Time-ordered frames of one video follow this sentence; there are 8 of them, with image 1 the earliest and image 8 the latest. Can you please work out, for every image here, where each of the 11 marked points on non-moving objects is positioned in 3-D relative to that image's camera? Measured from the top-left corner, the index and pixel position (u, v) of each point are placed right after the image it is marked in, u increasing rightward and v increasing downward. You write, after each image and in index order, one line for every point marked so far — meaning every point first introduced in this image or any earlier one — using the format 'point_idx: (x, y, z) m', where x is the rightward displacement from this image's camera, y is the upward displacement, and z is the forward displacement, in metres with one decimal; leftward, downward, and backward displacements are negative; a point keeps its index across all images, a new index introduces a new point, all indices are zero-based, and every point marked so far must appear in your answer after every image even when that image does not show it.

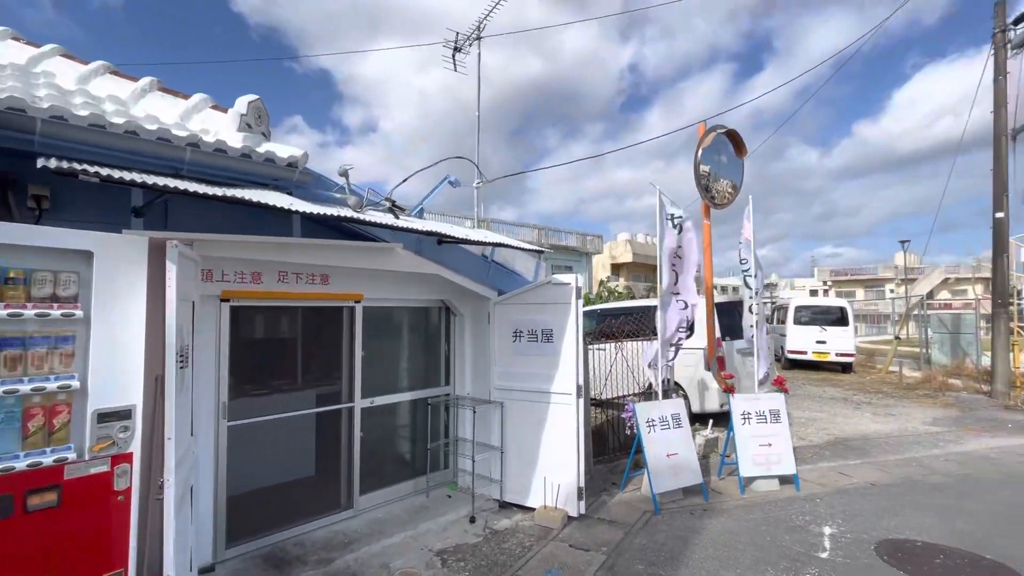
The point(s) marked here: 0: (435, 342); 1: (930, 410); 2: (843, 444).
0: (-0.9, -0.6, +5.4) m
1: (+8.6, -2.5, +9.7) m
2: (+5.0, -2.4, +7.3) m
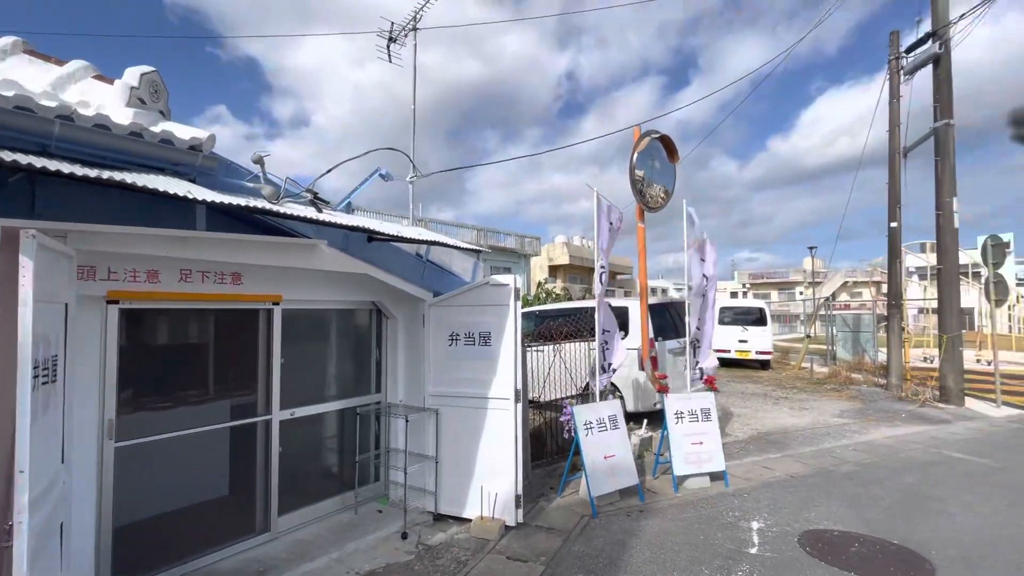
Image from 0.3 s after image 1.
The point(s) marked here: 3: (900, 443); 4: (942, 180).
0: (-1.6, -0.6, +5.1) m
1: (+7.2, -2.6, +10.6) m
2: (+4.1, -2.4, +7.6) m
3: (+6.1, -2.4, +7.4) m
4: (+9.4, +2.4, +10.4) m
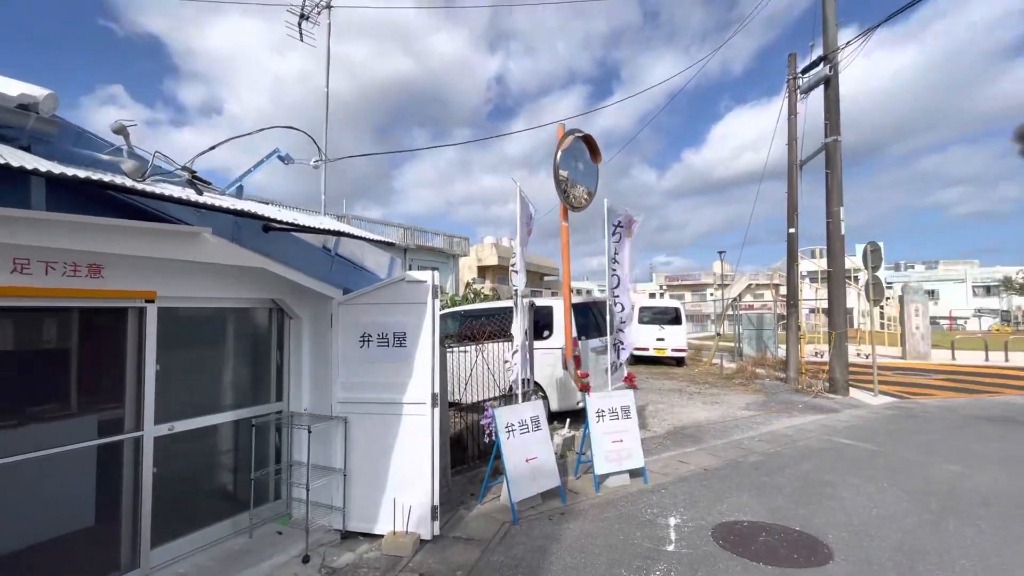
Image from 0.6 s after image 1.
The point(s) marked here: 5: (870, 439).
0: (-2.4, -0.6, +4.5) m
1: (+5.5, -2.6, +11.3) m
2: (+2.8, -2.4, +7.9) m
3: (+4.8, -2.4, +8.0) m
4: (+7.7, +2.4, +11.4) m
5: (+5.7, -2.4, +7.6) m
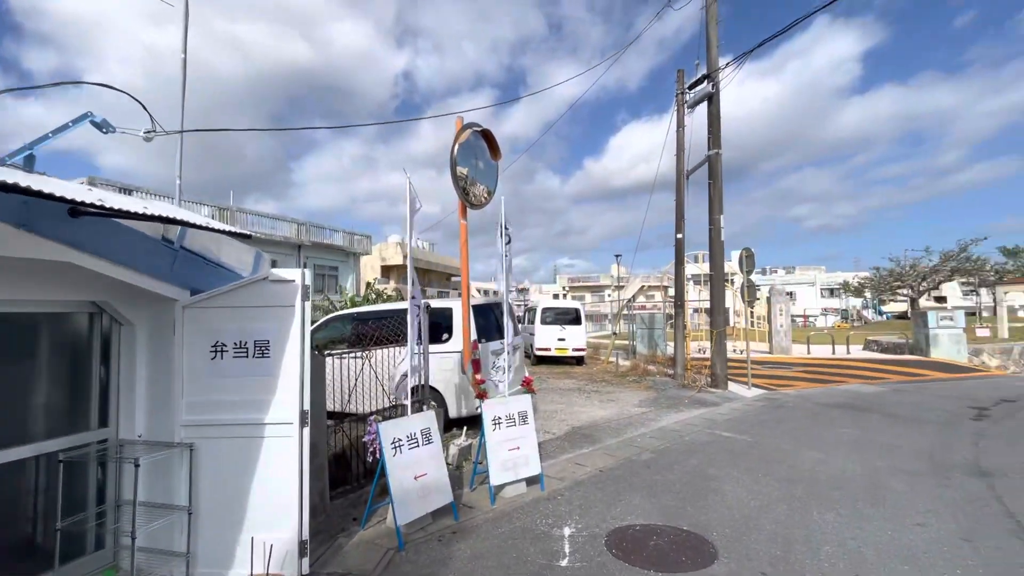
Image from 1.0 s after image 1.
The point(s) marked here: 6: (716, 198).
0: (-3.3, -0.6, +3.6) m
1: (+3.1, -2.6, +11.8) m
2: (+1.1, -2.4, +8.0) m
3: (+3.1, -2.5, +8.4) m
4: (+5.2, +2.3, +12.4) m
5: (+4.0, -2.4, +8.2) m
6: (+5.3, +2.3, +12.3) m
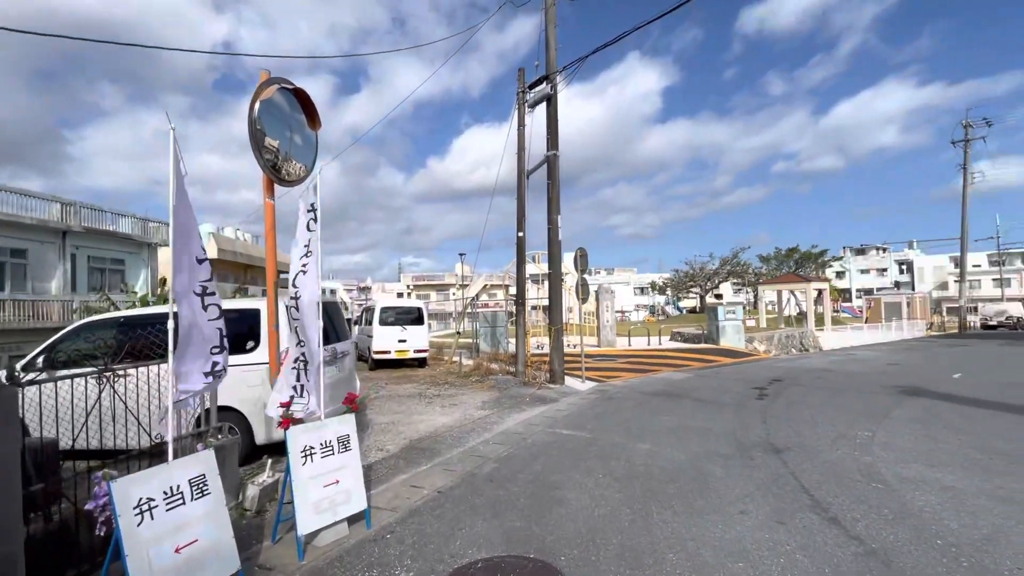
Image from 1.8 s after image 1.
0: (-4.2, -0.6, +1.6) m
1: (-0.8, -2.6, +11.4) m
2: (-1.5, -2.4, +7.1) m
3: (+0.3, -2.4, +8.2) m
4: (+1.1, +2.4, +12.6) m
5: (+1.2, -2.4, +8.3) m
6: (+1.1, +2.4, +12.6) m
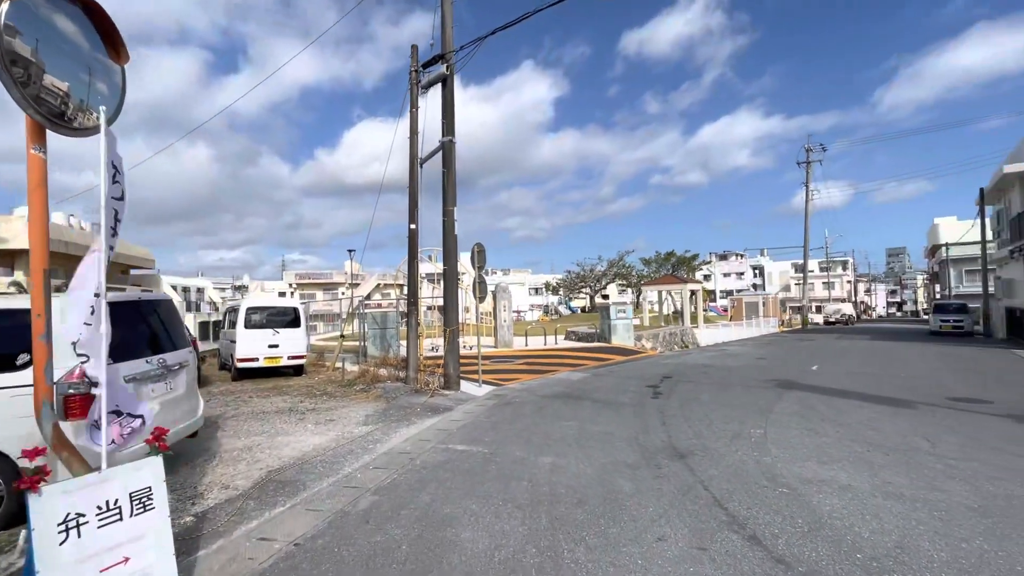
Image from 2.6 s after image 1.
0: (-4.4, -0.5, -0.2) m
1: (-3.1, -2.5, +10.1) m
2: (-2.9, -2.3, +5.8) m
3: (-1.4, -2.4, +7.2) m
4: (-1.6, +2.4, +11.6) m
5: (-0.5, -2.4, +7.4) m
6: (-1.5, +2.4, +11.6) m
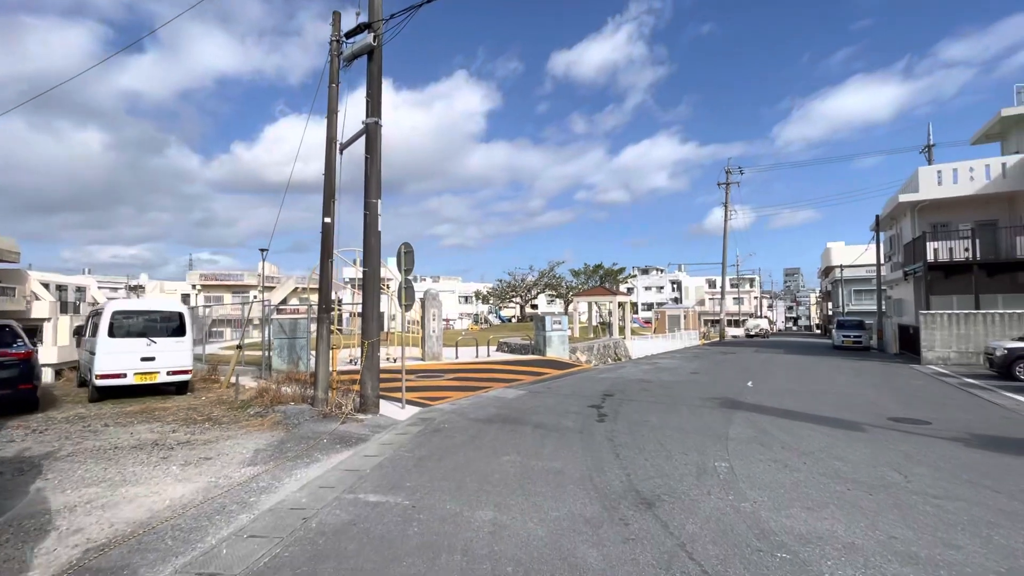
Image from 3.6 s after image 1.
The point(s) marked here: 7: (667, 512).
0: (-4.1, -0.3, -2.2) m
1: (-4.4, -2.6, +8.1) m
2: (-3.5, -2.3, +3.9) m
3: (-2.3, -2.4, +5.5) m
4: (-3.0, +2.3, +10.0) m
5: (-1.4, -2.4, +5.9) m
6: (-2.9, +2.3, +10.0) m
7: (+1.6, -2.3, +4.9) m
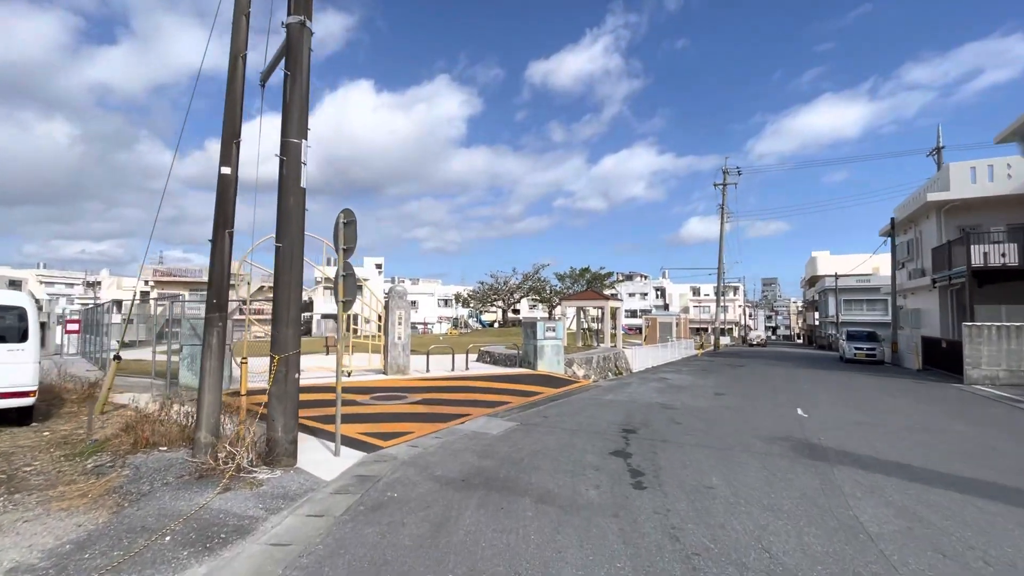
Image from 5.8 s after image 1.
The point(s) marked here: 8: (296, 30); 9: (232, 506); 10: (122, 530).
0: (-3.7, 0.0, -5.7) m
1: (-4.5, -2.3, +4.6) m
2: (-3.4, -2.1, +0.4) m
3: (-2.3, -2.2, +2.1) m
4: (-3.1, +2.5, +6.6) m
5: (-1.4, -2.2, +2.5) m
6: (-3.0, +2.5, +6.6) m
7: (+1.6, -2.1, +1.6) m
8: (-3.0, +3.6, +6.7) m
9: (-3.1, -2.4, +5.2) m
10: (-3.8, -2.3, +4.6) m
